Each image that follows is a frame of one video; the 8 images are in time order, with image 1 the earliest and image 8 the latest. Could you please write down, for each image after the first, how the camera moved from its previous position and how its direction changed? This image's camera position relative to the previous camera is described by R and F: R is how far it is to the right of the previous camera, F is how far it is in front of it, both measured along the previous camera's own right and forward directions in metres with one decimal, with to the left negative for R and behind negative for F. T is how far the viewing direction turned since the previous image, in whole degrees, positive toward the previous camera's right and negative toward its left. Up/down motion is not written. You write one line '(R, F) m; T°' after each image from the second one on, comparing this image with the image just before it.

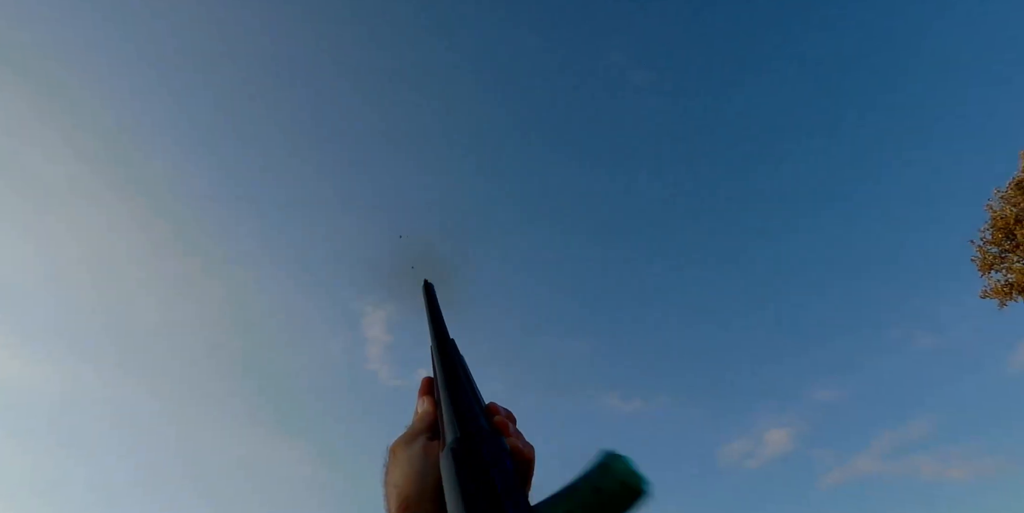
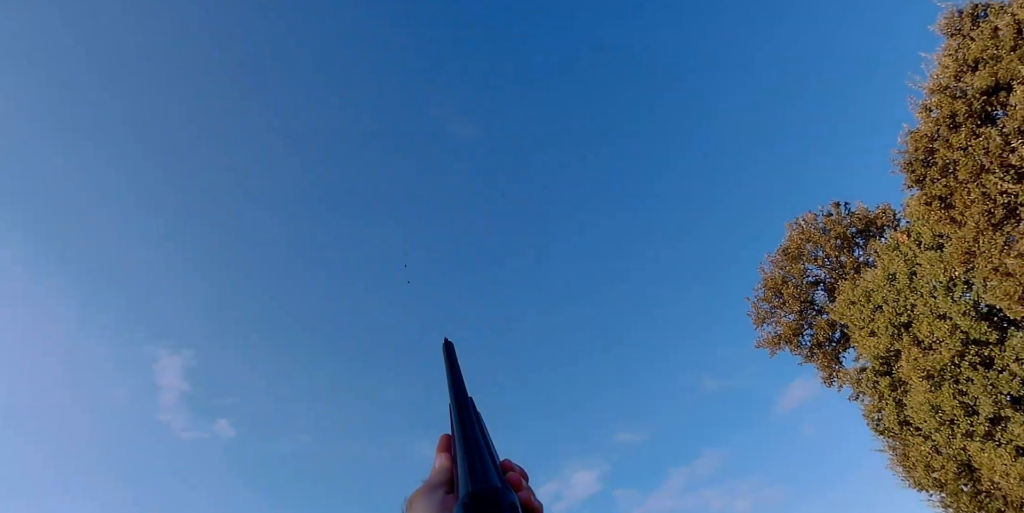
(+0.4, -0.5) m; -10°
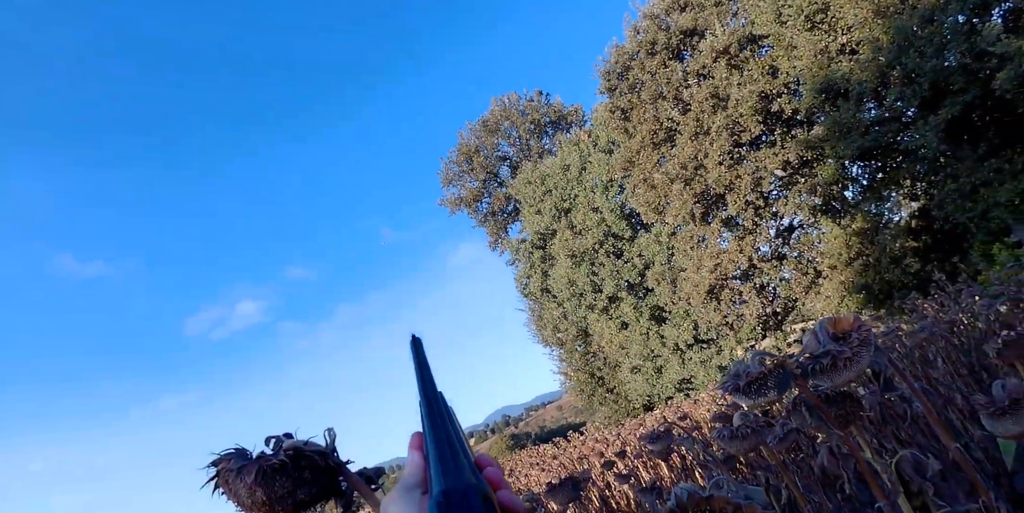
(-0.9, +1.0) m; +32°
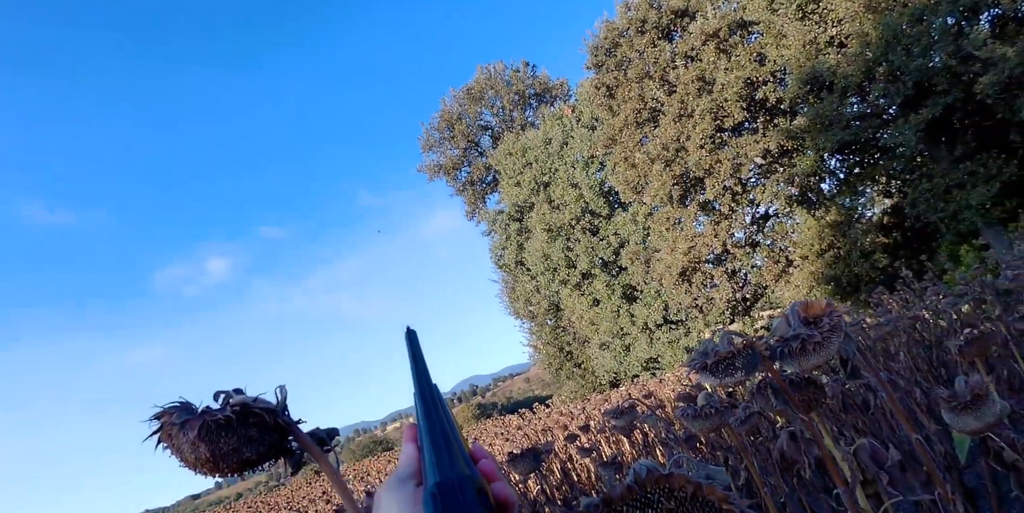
(-0.1, 0.0) m; +3°
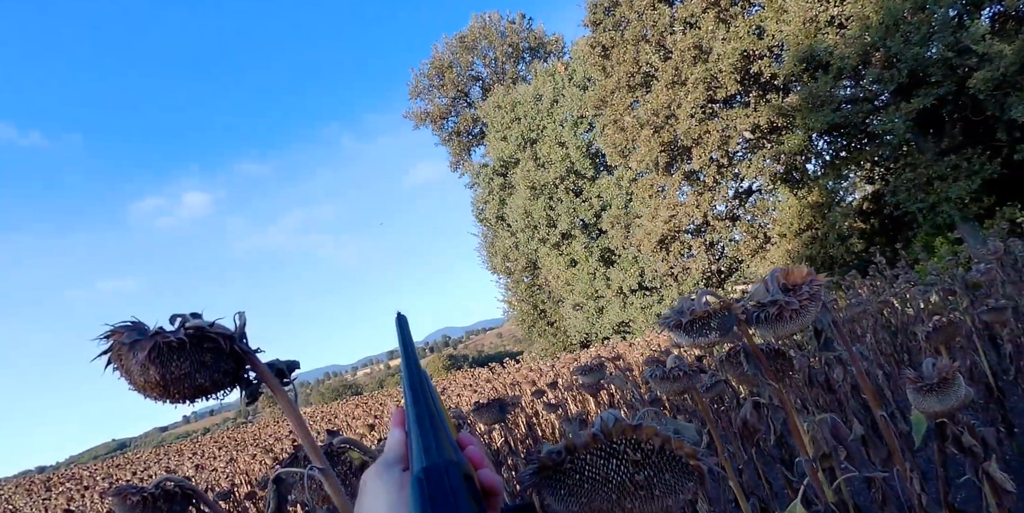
(-0.1, 0.0) m; +2°
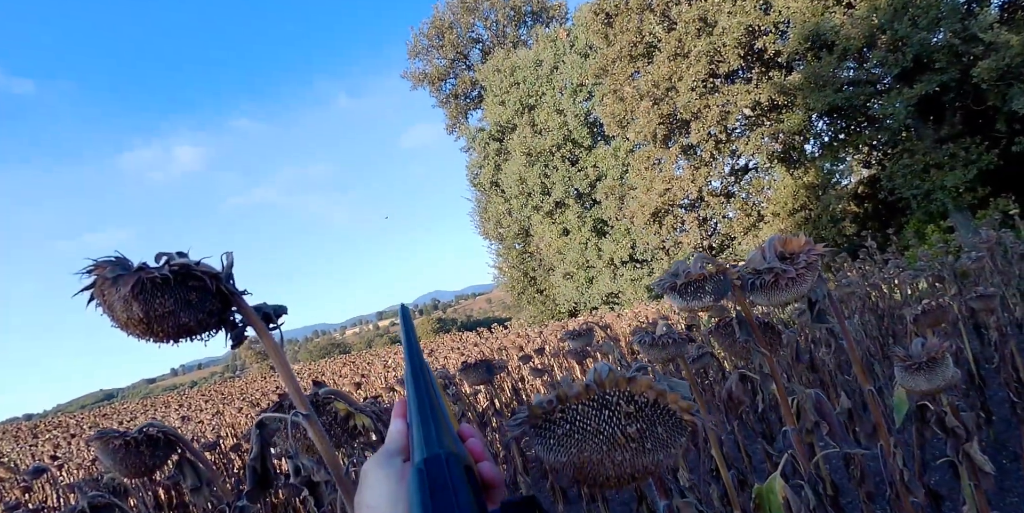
(-0.1, 0.0) m; +1°
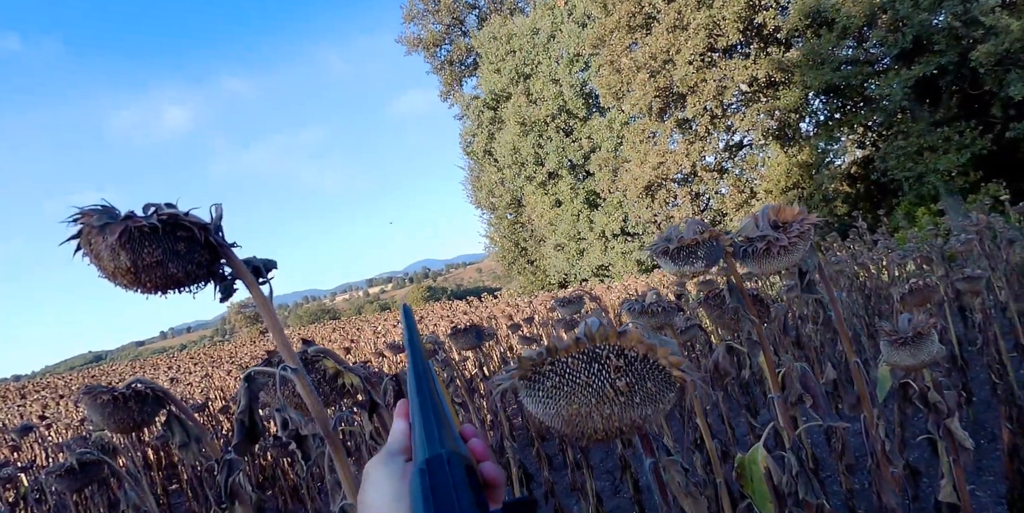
(-0.1, 0.0) m; +1°
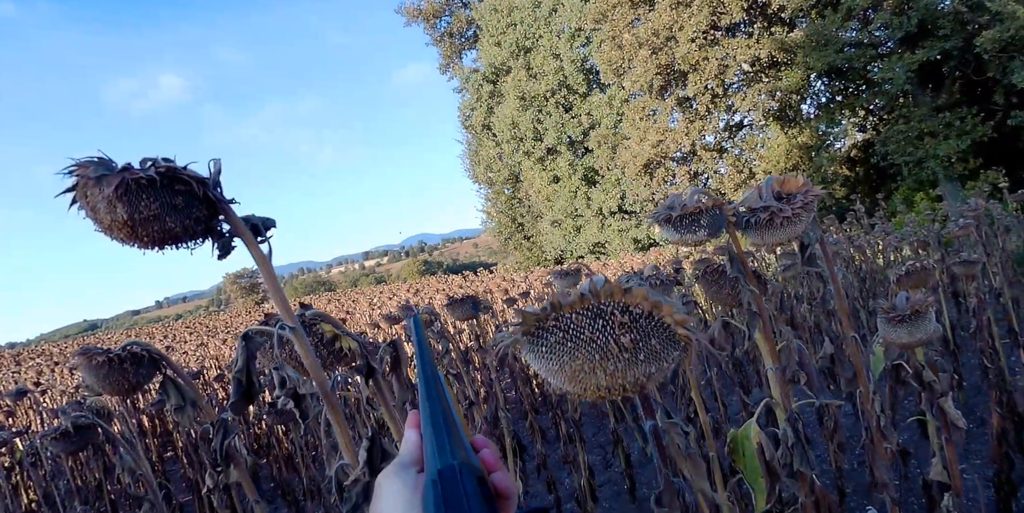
(-0.1, -0.1) m; +1°
